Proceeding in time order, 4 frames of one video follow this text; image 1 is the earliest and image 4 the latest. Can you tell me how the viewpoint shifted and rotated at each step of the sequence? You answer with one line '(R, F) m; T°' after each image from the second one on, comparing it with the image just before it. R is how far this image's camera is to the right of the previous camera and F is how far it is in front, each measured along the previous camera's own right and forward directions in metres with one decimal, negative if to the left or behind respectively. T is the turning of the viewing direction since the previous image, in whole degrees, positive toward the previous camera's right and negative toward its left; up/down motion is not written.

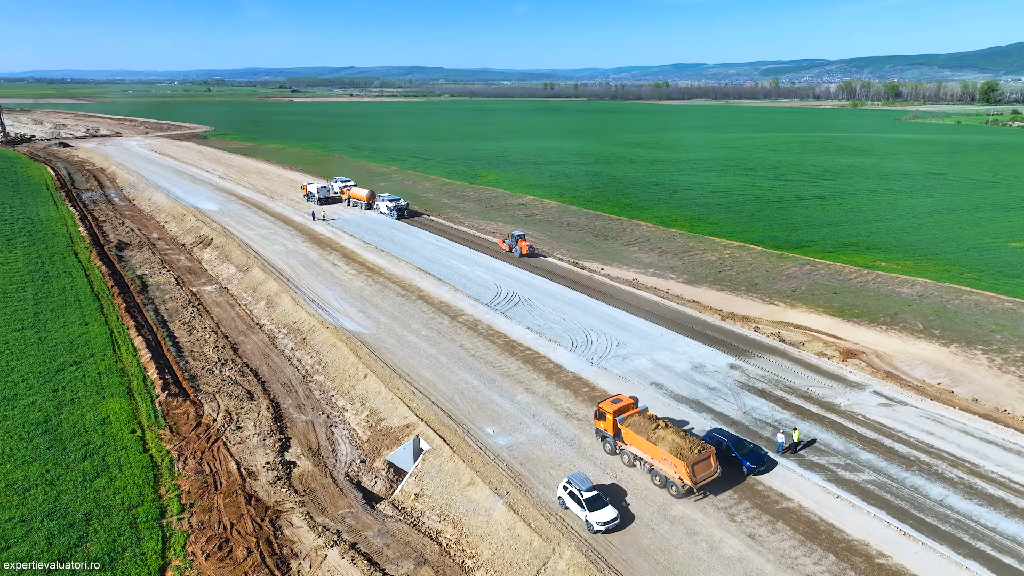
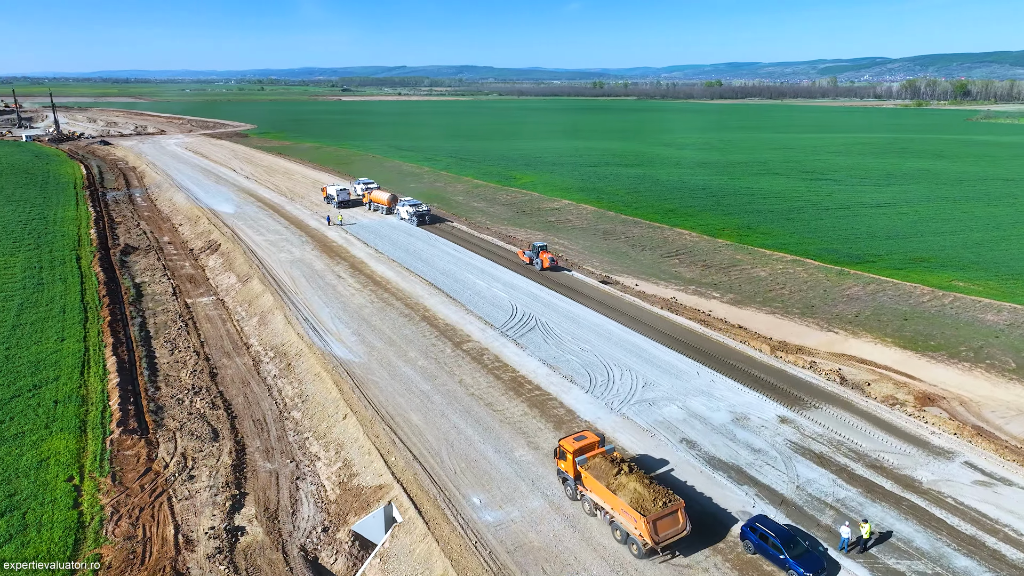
(+1.1, +3.6) m; -4°
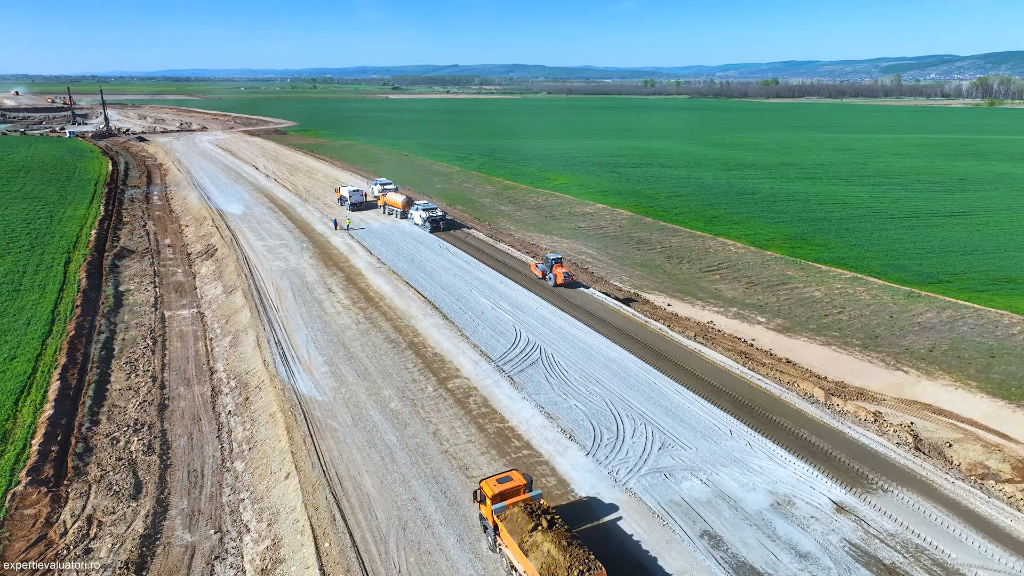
(+1.4, +4.0) m; -4°
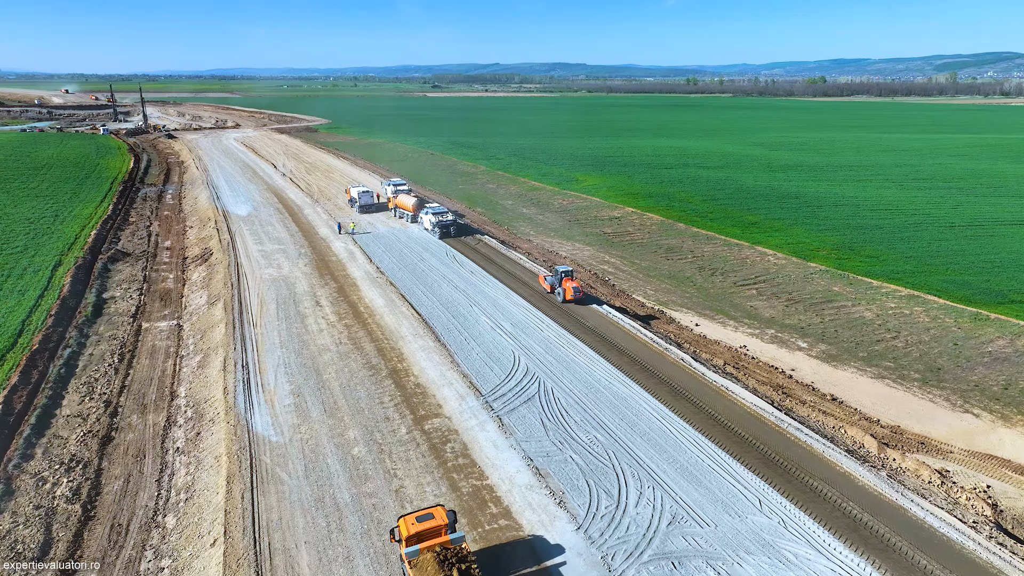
(+1.2, +3.1) m; -3°
